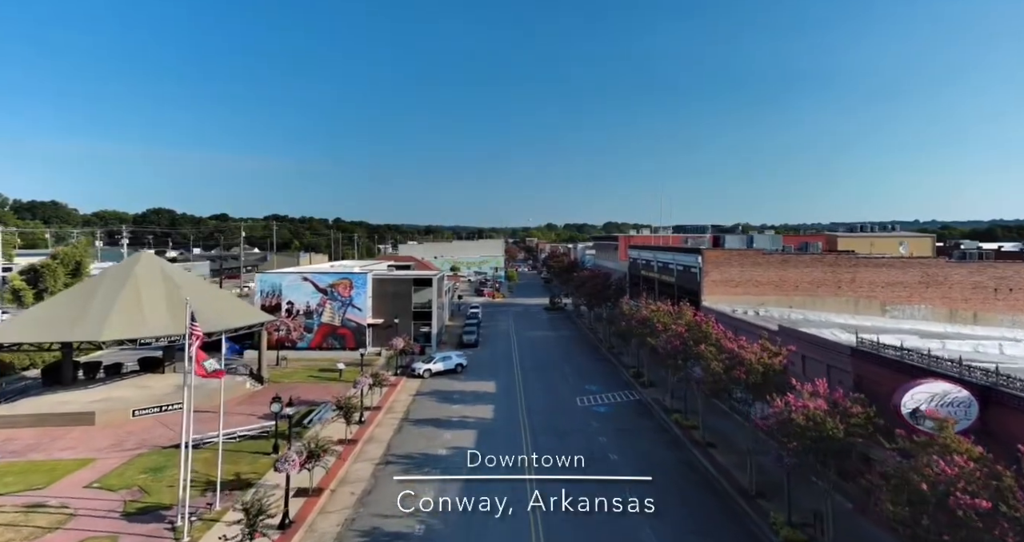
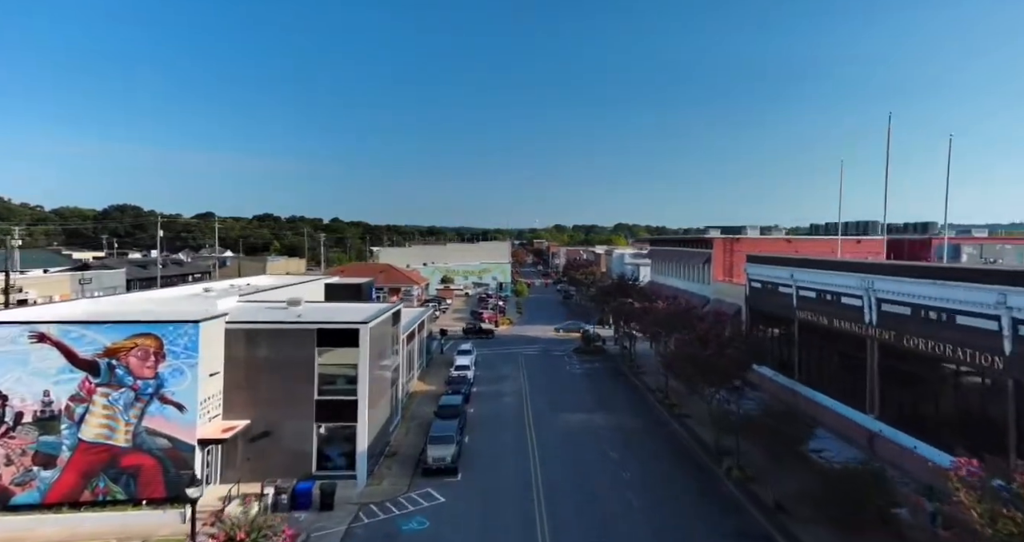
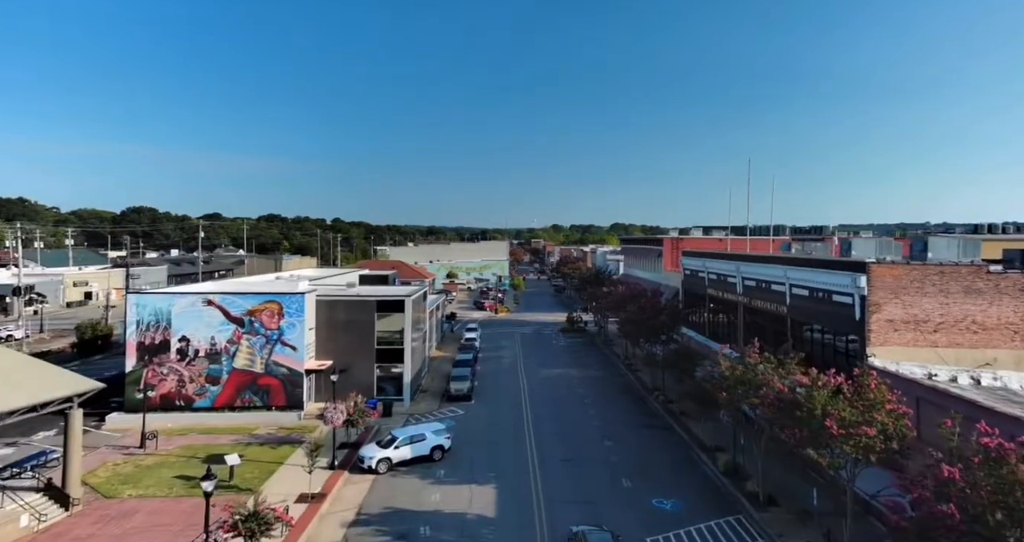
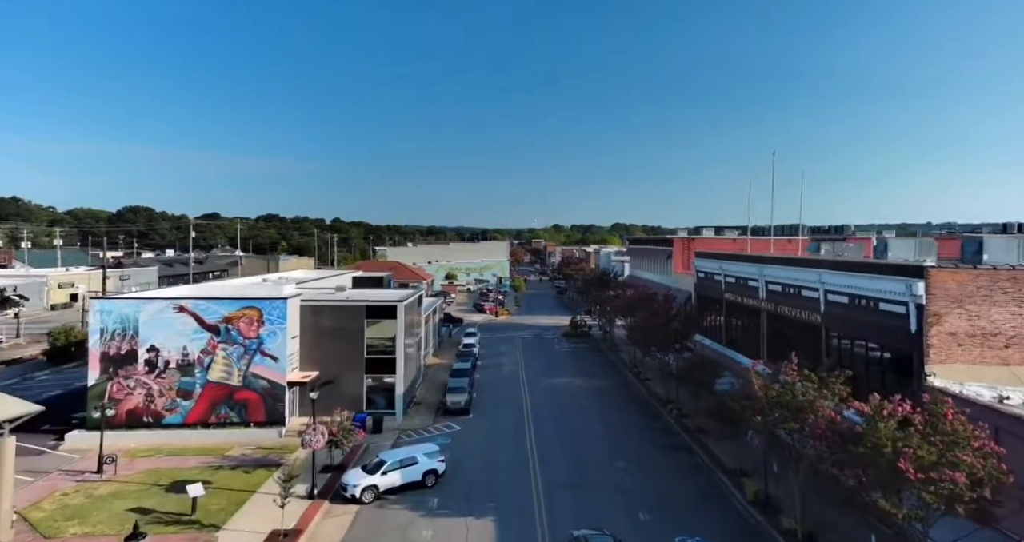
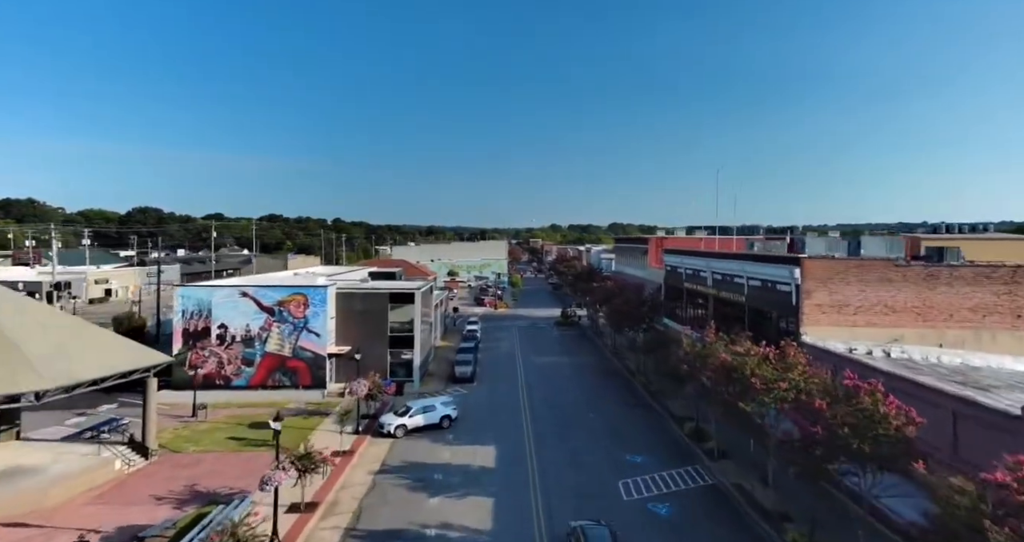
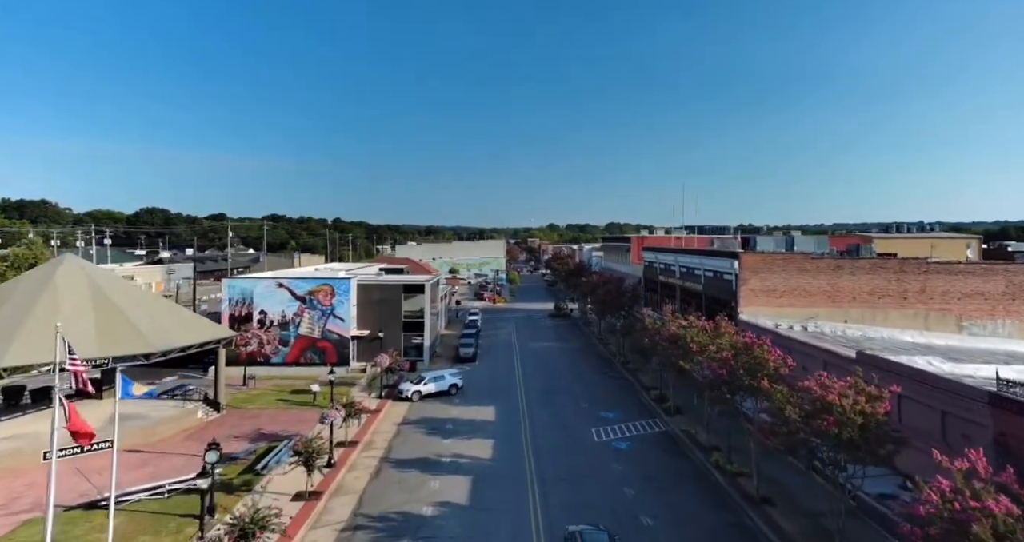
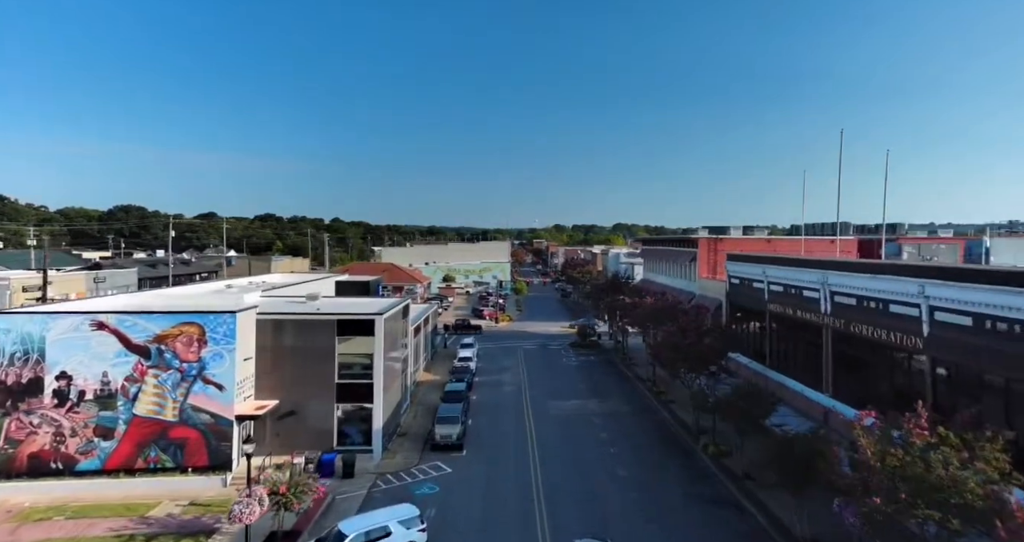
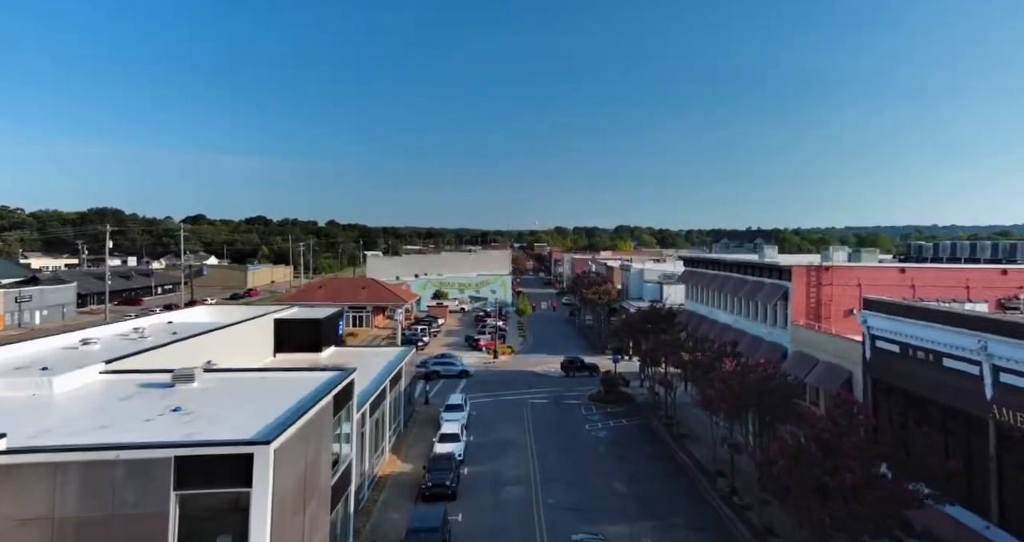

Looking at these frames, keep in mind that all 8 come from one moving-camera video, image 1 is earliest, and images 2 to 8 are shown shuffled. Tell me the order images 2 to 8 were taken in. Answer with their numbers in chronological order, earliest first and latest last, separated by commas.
6, 5, 3, 4, 7, 2, 8
